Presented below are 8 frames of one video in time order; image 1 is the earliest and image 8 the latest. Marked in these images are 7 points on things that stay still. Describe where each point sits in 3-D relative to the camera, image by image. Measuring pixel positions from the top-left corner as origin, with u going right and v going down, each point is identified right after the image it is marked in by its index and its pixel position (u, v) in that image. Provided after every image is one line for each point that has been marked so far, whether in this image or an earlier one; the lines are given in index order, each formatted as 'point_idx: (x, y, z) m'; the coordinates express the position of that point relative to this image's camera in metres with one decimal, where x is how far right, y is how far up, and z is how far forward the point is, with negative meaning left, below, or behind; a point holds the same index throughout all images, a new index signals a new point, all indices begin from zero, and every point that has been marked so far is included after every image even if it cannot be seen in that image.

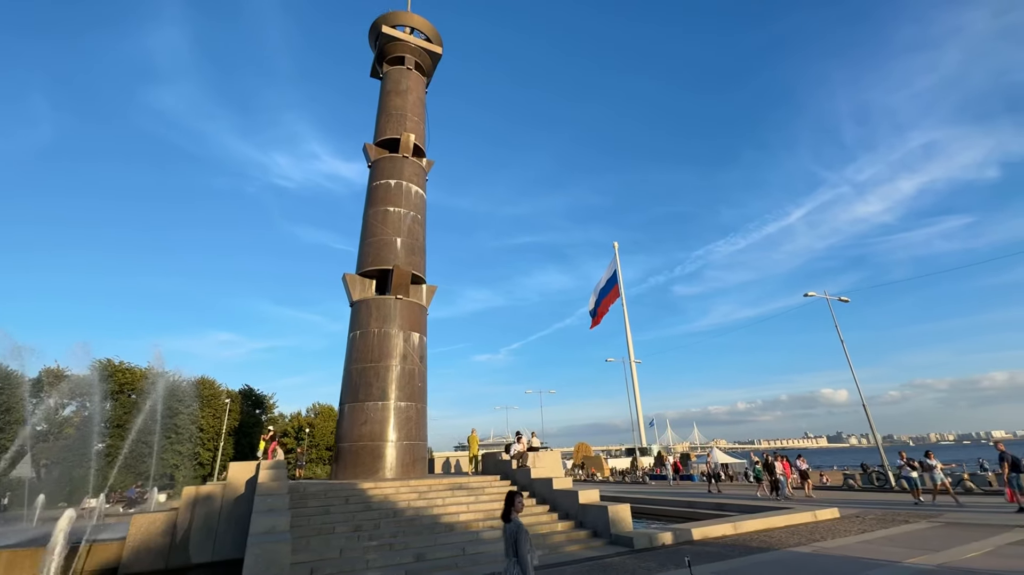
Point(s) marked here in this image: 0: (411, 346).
0: (-4.1, -2.4, +17.7) m
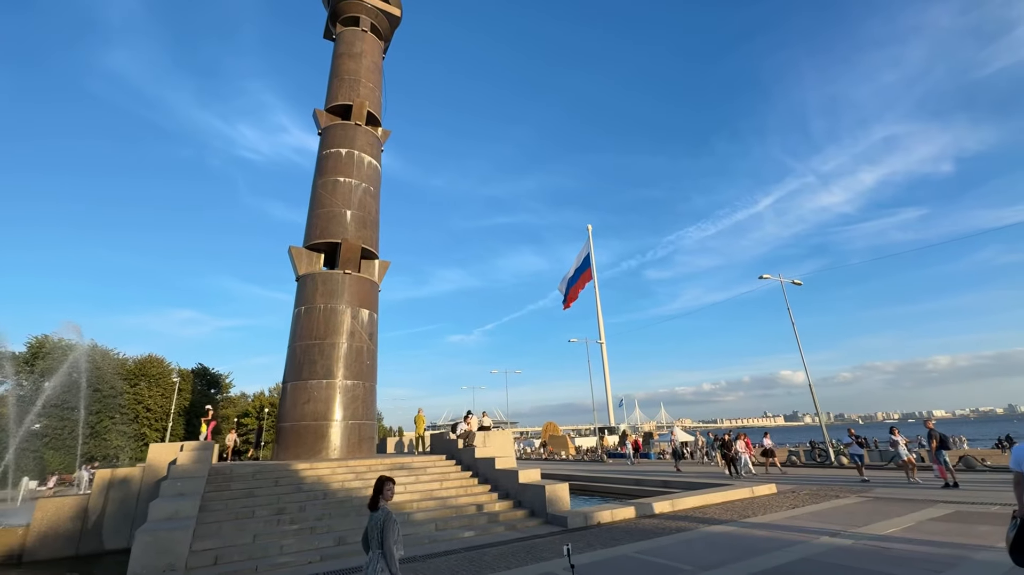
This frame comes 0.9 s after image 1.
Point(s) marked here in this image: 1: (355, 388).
0: (-5.9, -1.4, +17.0) m
1: (-5.8, -3.7, +16.3) m
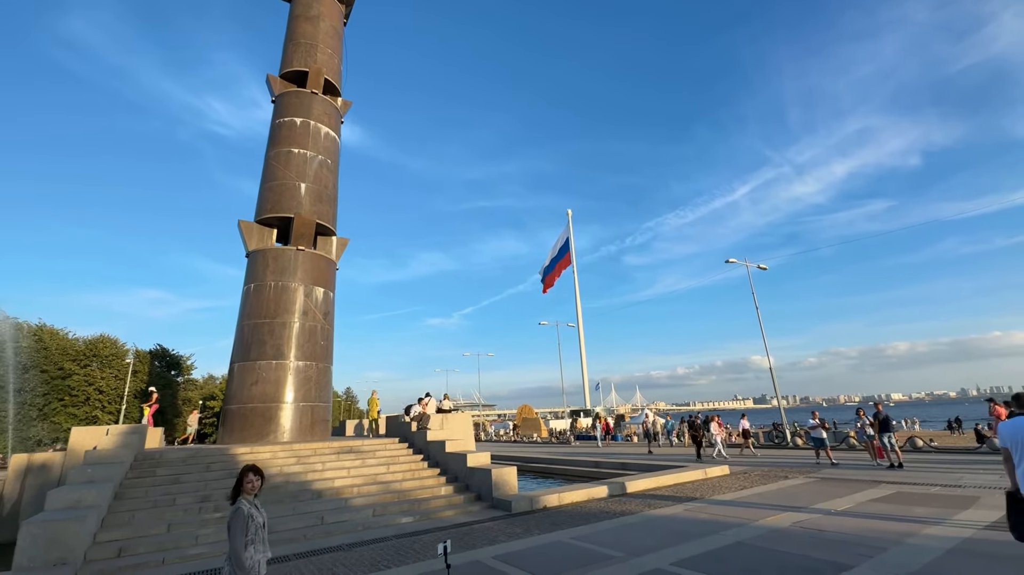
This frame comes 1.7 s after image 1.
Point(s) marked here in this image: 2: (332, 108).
0: (-7.3, -0.5, +16.3) m
1: (-7.2, -2.9, +15.6) m
2: (-7.8, +7.8, +19.2) m
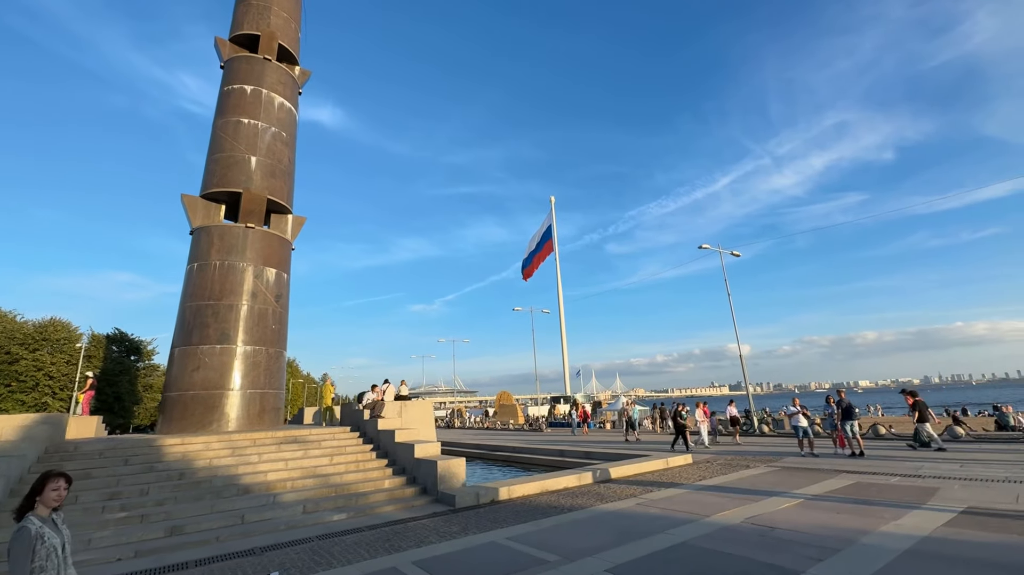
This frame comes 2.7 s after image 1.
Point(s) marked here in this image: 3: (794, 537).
0: (-8.6, +0.1, +15.3) m
1: (-8.5, -2.2, +14.7) m
2: (-9.1, +8.6, +18.0) m
3: (+3.5, -3.1, +5.5) m
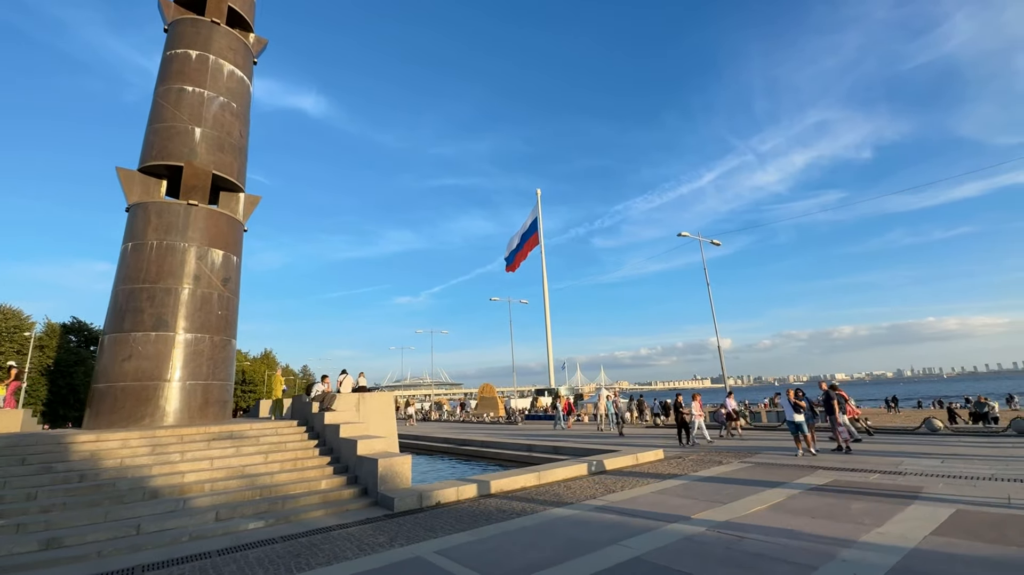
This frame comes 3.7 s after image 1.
0: (-9.7, +0.7, +14.1) m
1: (-9.6, -1.7, +13.6) m
2: (-10.2, +9.2, +16.6) m
3: (+2.7, -2.8, +4.7) m
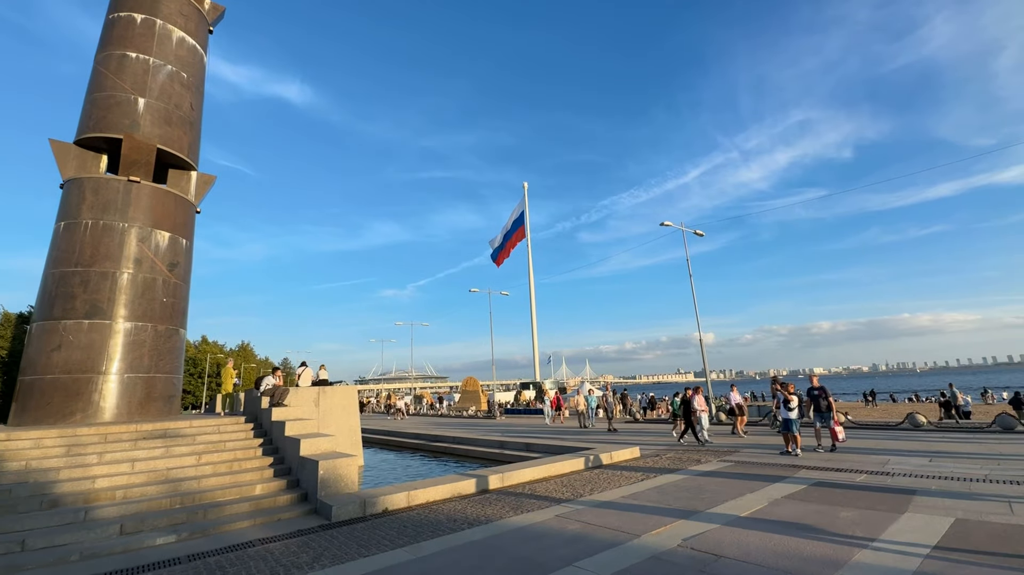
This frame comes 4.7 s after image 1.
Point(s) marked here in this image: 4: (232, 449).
0: (-10.5, +1.1, +12.9) m
1: (-10.4, -1.2, +12.4) m
2: (-11.1, +9.6, +15.3) m
3: (+2.1, -2.6, +4.0) m
4: (-5.7, -3.3, +9.0) m
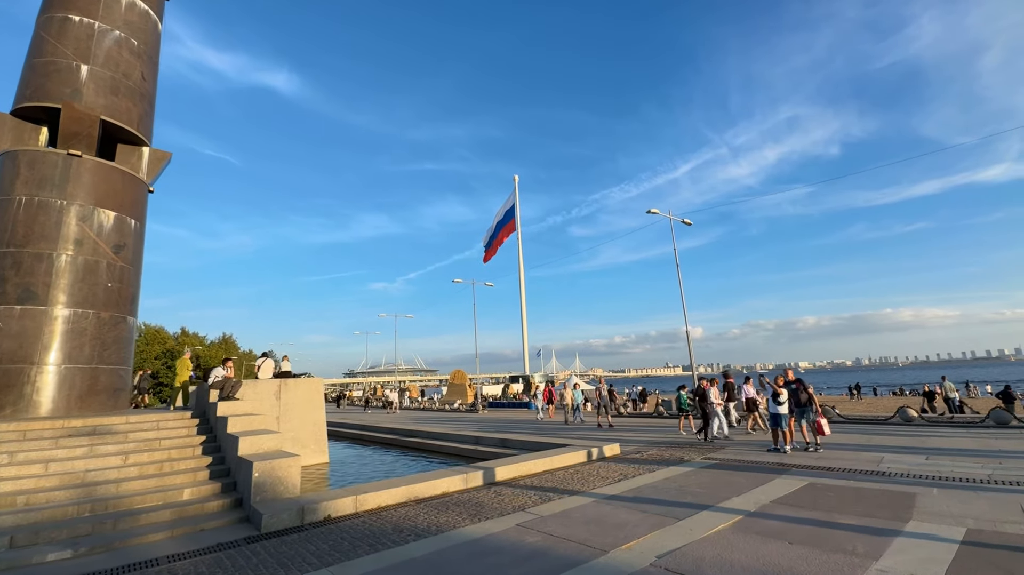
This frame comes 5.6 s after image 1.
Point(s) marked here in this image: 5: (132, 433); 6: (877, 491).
0: (-11.2, +1.6, +11.9) m
1: (-11.1, -0.8, +11.4) m
2: (-11.8, +10.1, +14.1) m
3: (+1.6, -2.3, +3.3) m
4: (-6.3, -2.9, +8.1) m
5: (-7.3, -2.8, +8.5) m
6: (+5.1, -2.8, +6.1) m
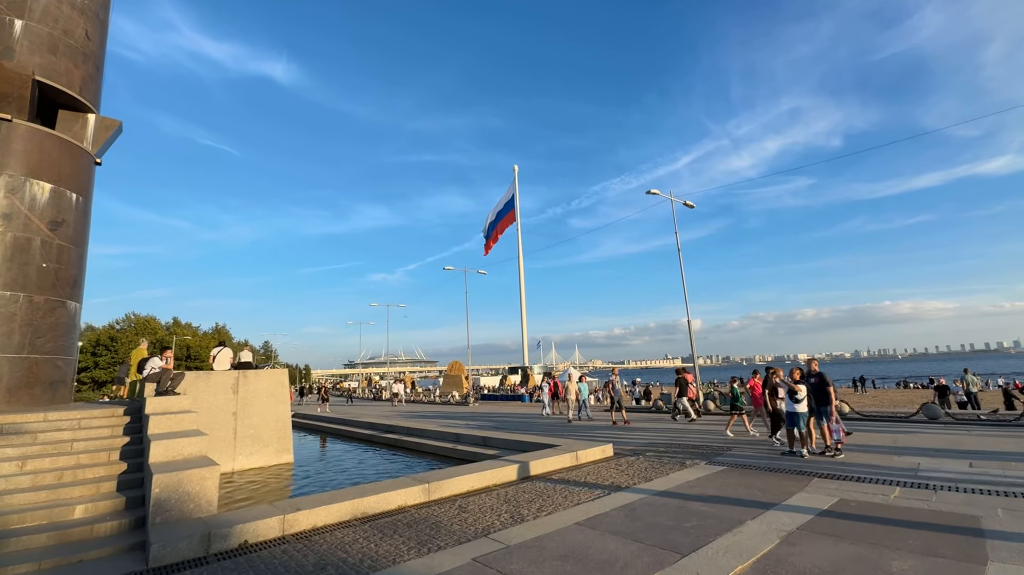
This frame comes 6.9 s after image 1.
0: (-11.6, +2.0, +10.6) m
1: (-11.5, -0.4, +10.2) m
2: (-12.1, +10.6, +12.7) m
3: (+1.2, -2.1, +2.1) m
4: (-6.7, -2.5, +6.9) m
5: (-7.7, -2.4, +7.3) m
6: (+4.6, -2.5, +4.9) m
